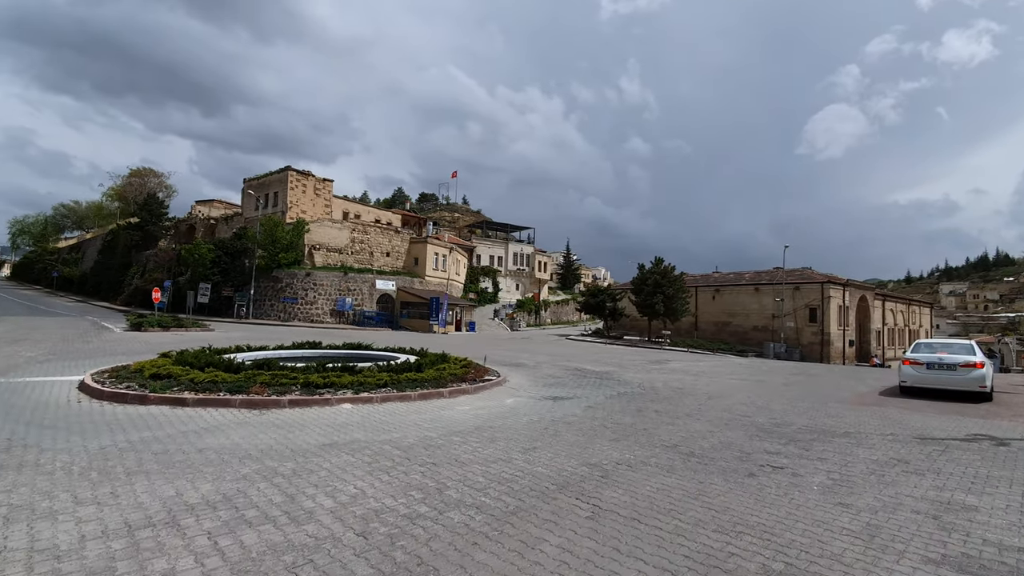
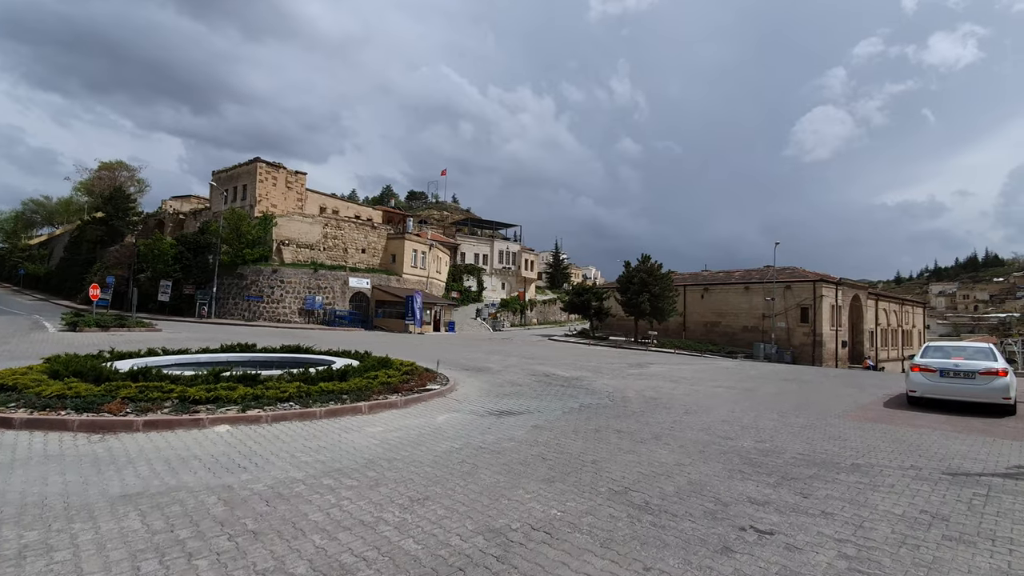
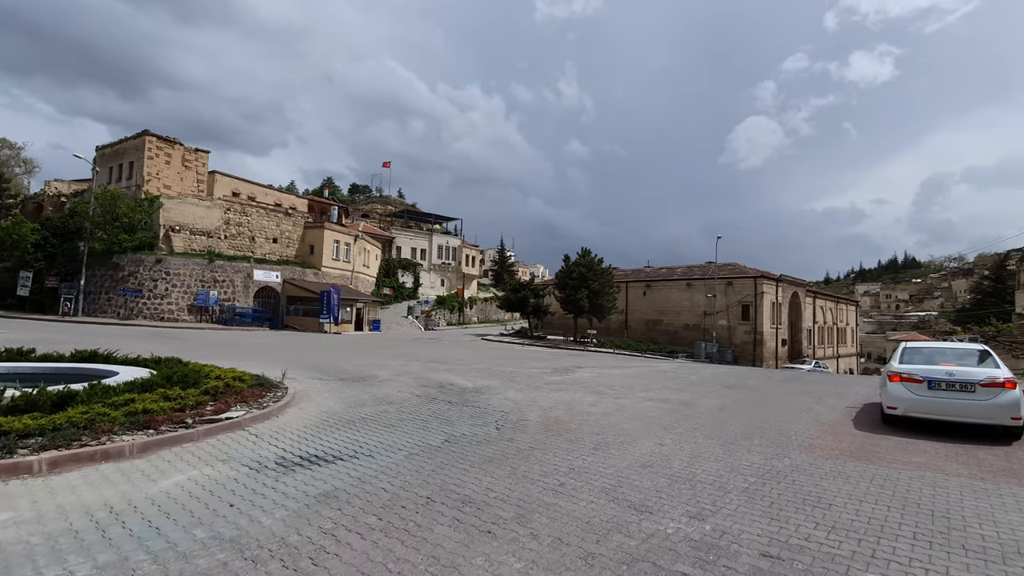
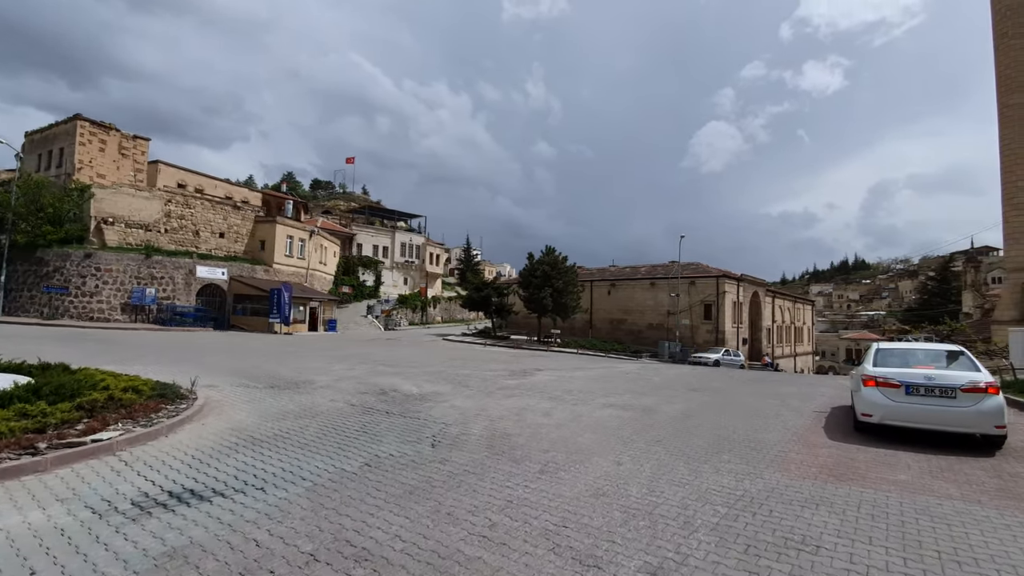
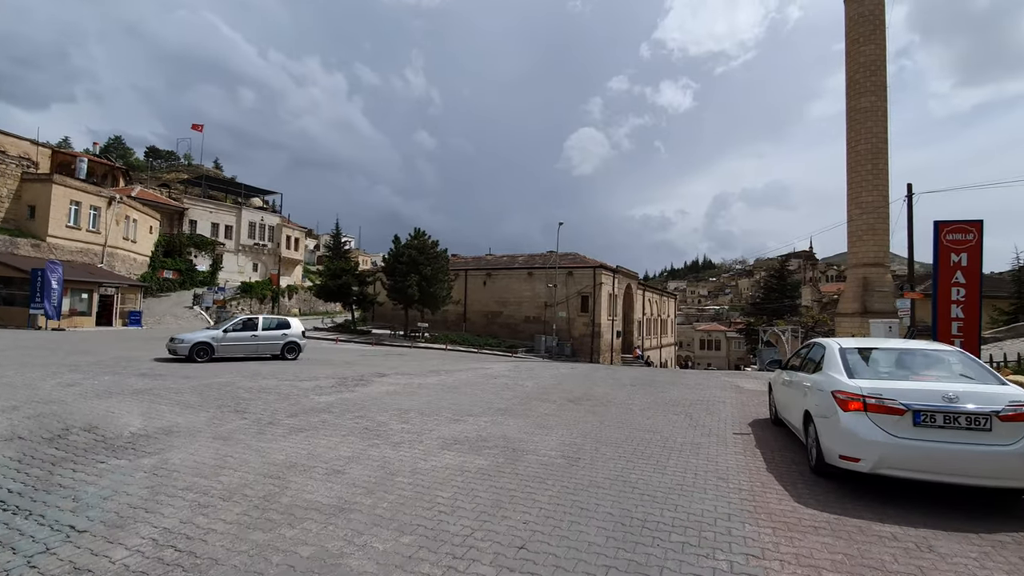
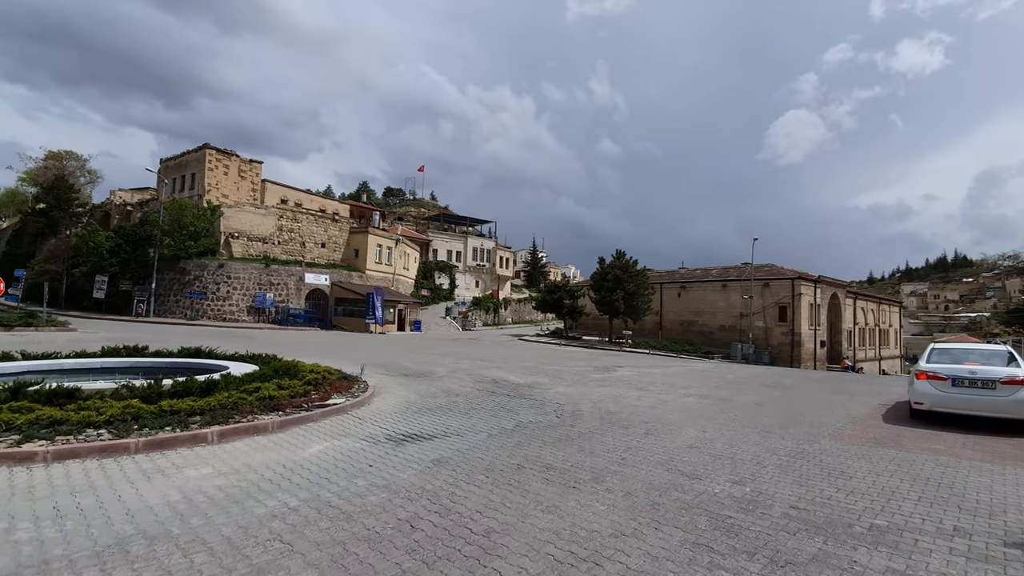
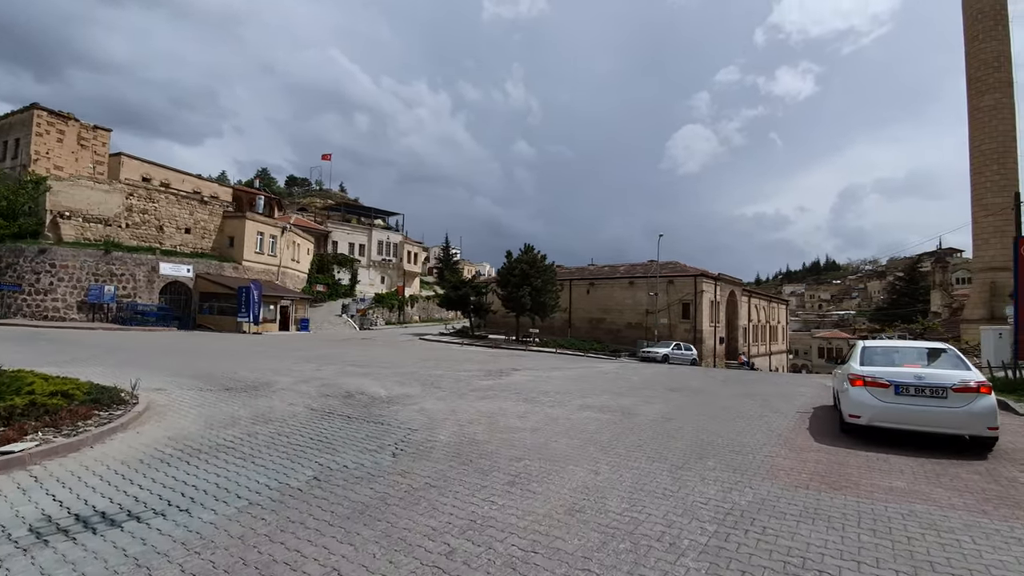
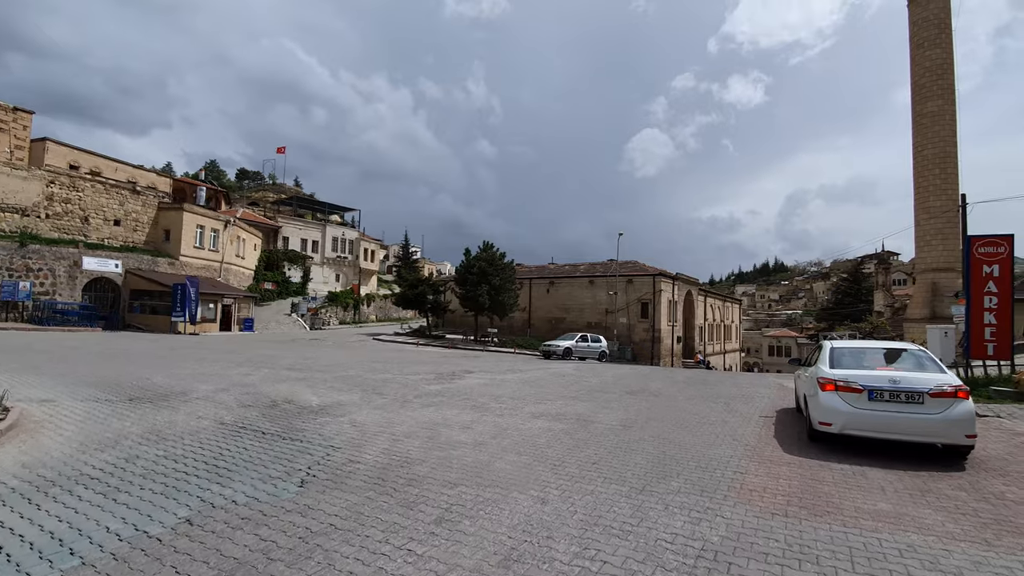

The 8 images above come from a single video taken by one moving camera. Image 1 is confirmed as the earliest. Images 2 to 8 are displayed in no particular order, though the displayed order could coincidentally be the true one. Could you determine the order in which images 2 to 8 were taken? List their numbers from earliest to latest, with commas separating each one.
2, 6, 3, 4, 7, 8, 5
